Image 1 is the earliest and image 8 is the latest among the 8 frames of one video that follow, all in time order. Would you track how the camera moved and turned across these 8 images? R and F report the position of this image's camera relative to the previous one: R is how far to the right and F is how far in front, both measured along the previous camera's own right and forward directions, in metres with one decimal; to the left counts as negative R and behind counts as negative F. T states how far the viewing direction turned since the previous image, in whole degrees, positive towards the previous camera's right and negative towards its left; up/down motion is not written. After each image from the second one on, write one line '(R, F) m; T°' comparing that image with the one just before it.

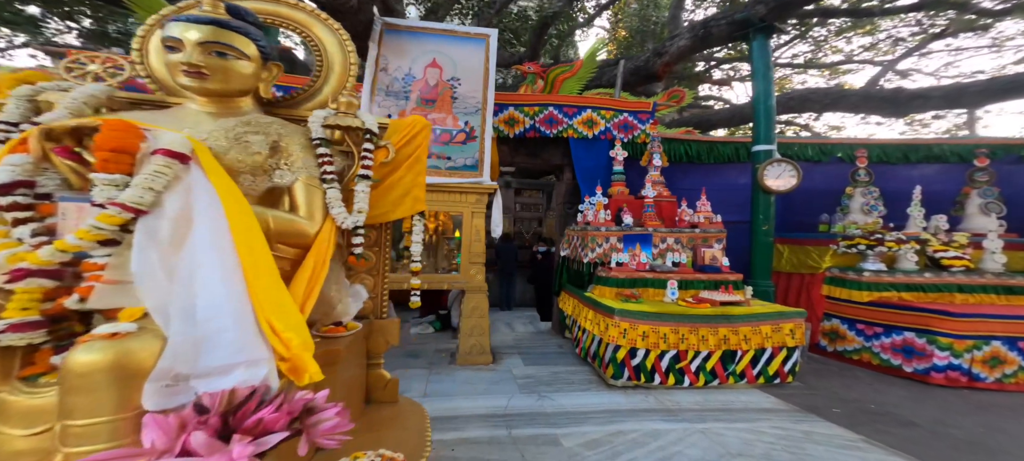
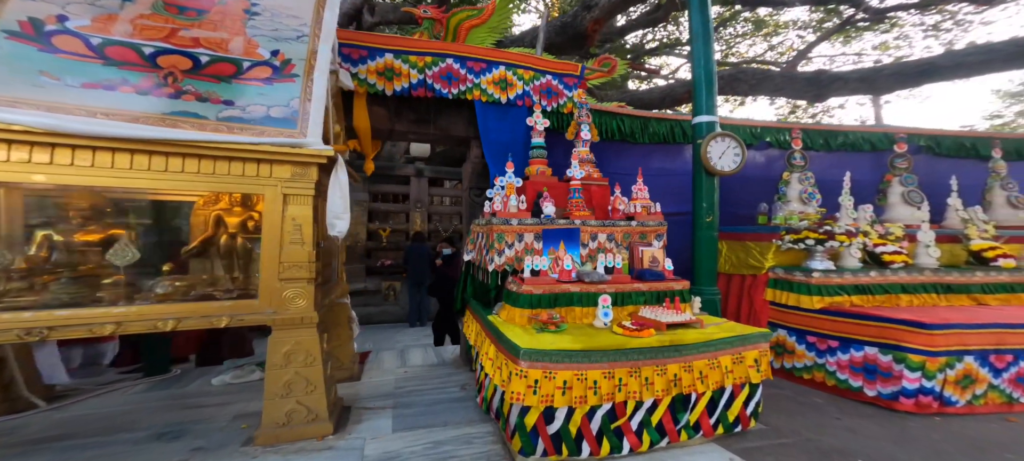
(+0.4, +0.9) m; +10°
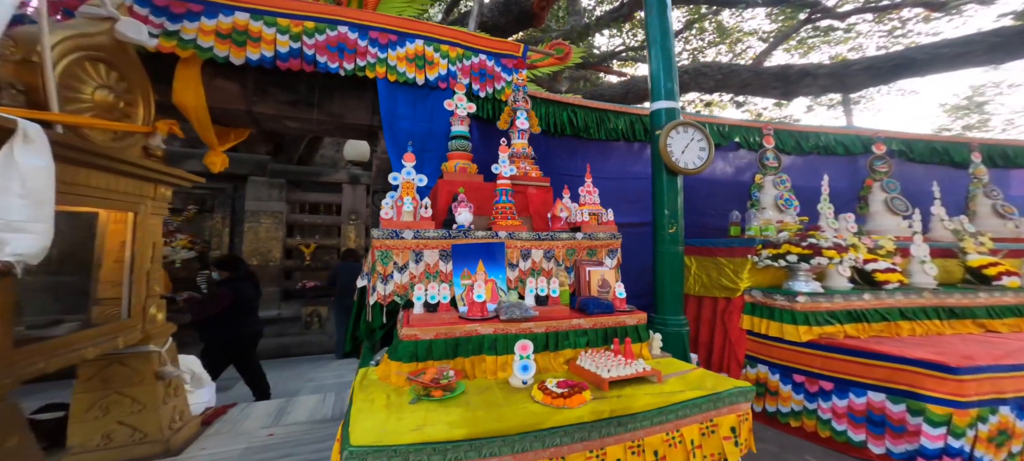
(+0.4, +0.6) m; +3°
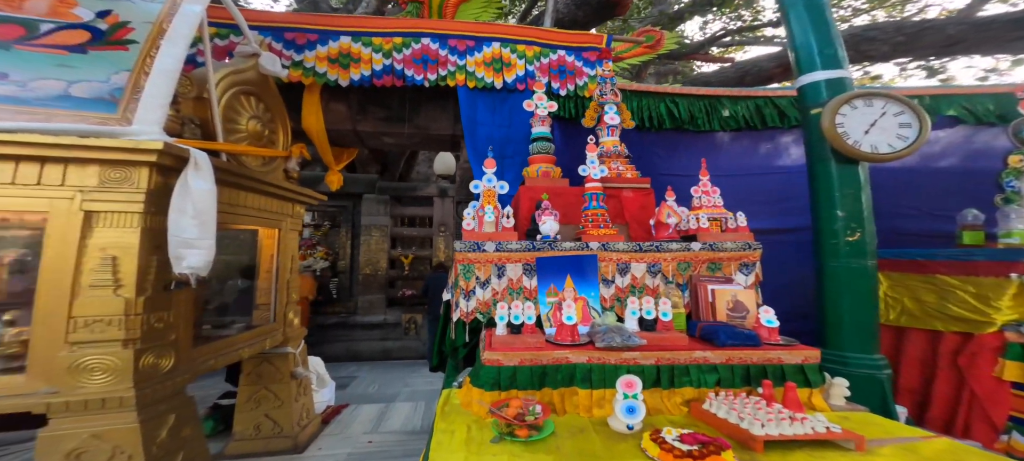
(0.0, +0.2) m; -14°
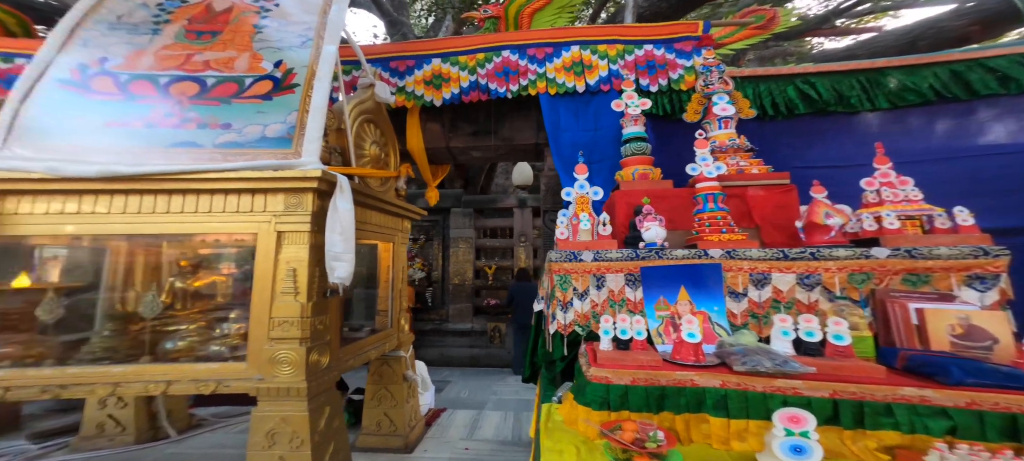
(-0.1, 0.0) m; -12°
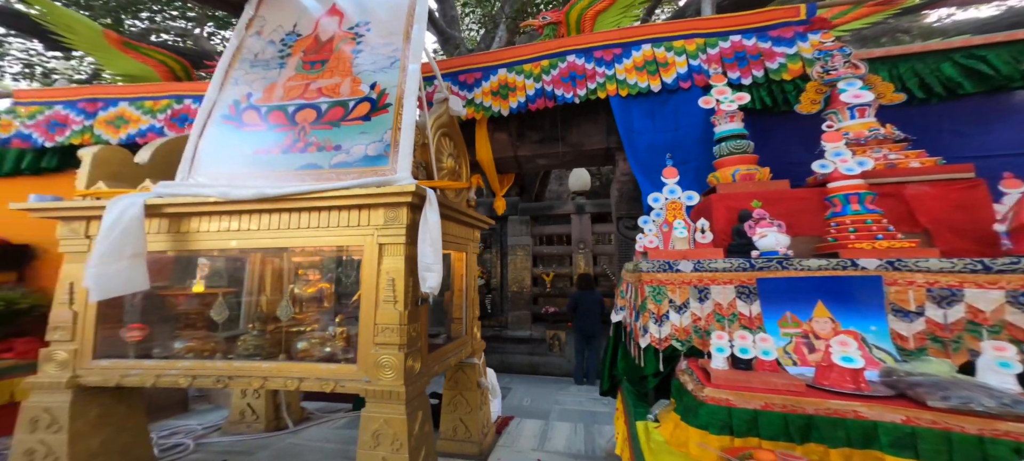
(-0.2, 0.0) m; -9°
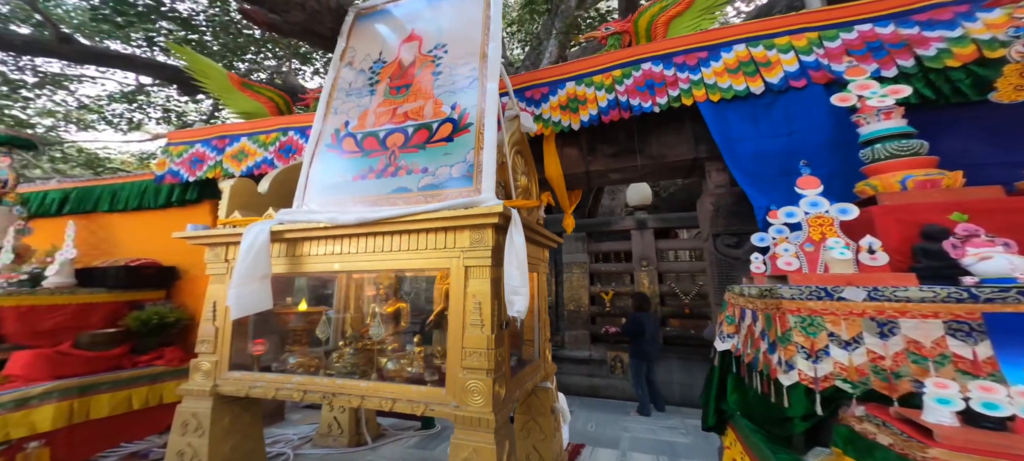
(-0.3, +0.1) m; -8°
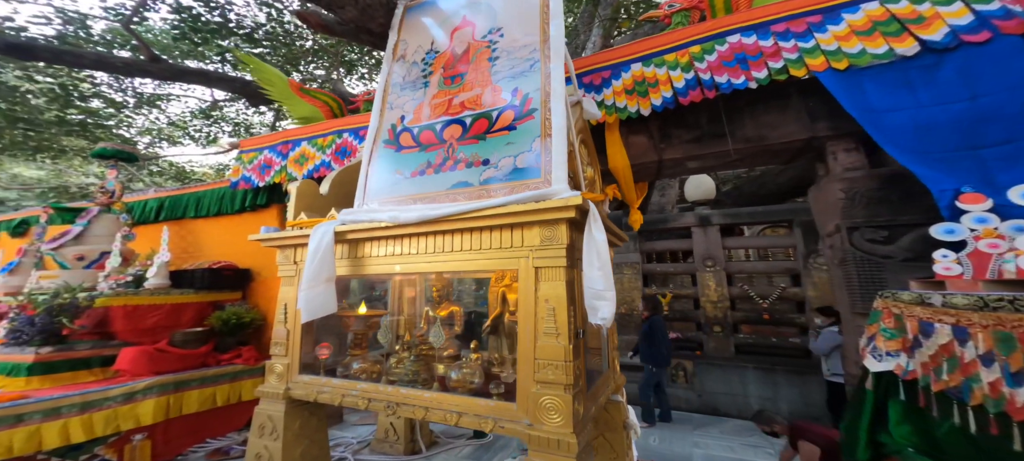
(-0.2, +0.3) m; -7°
